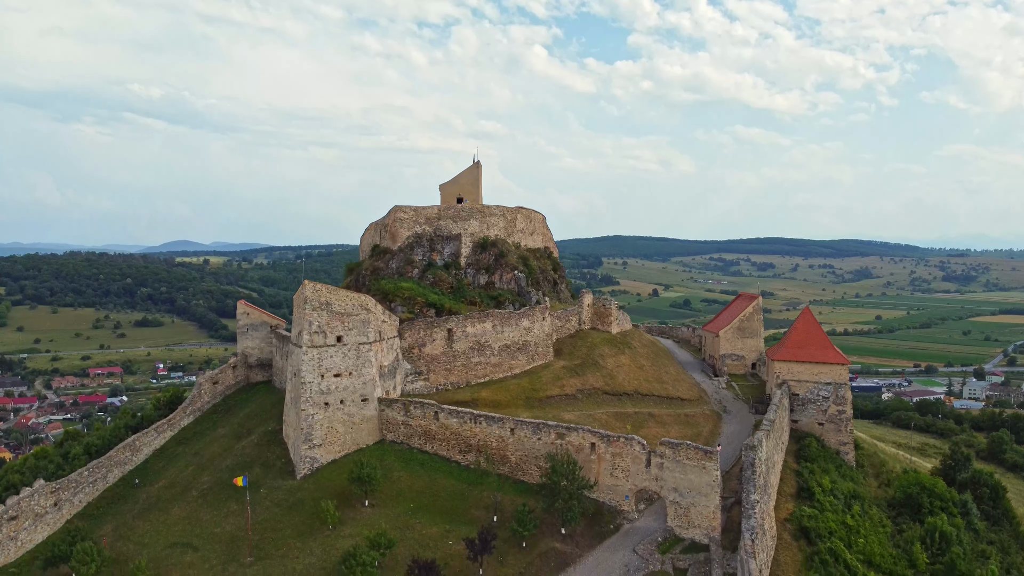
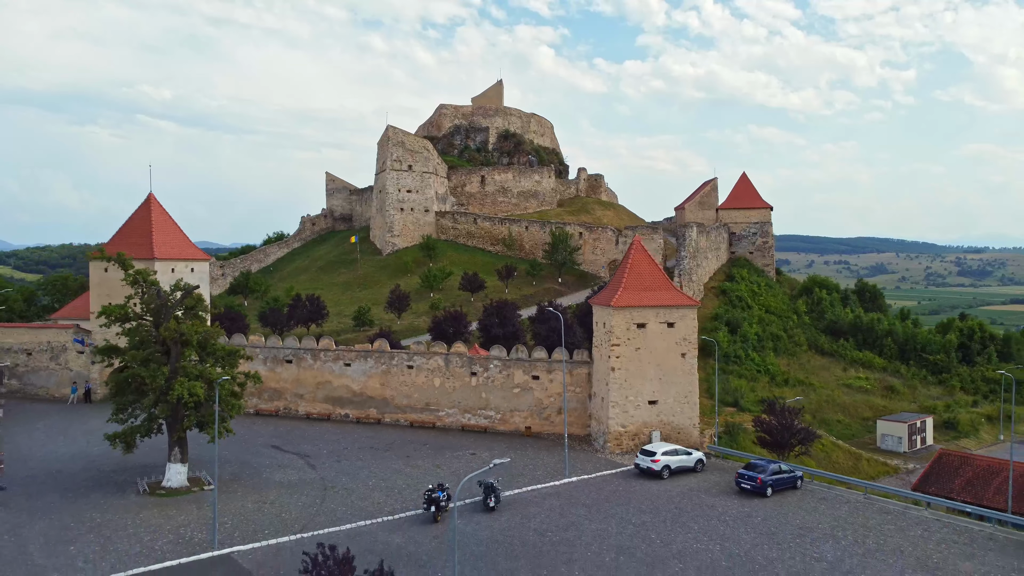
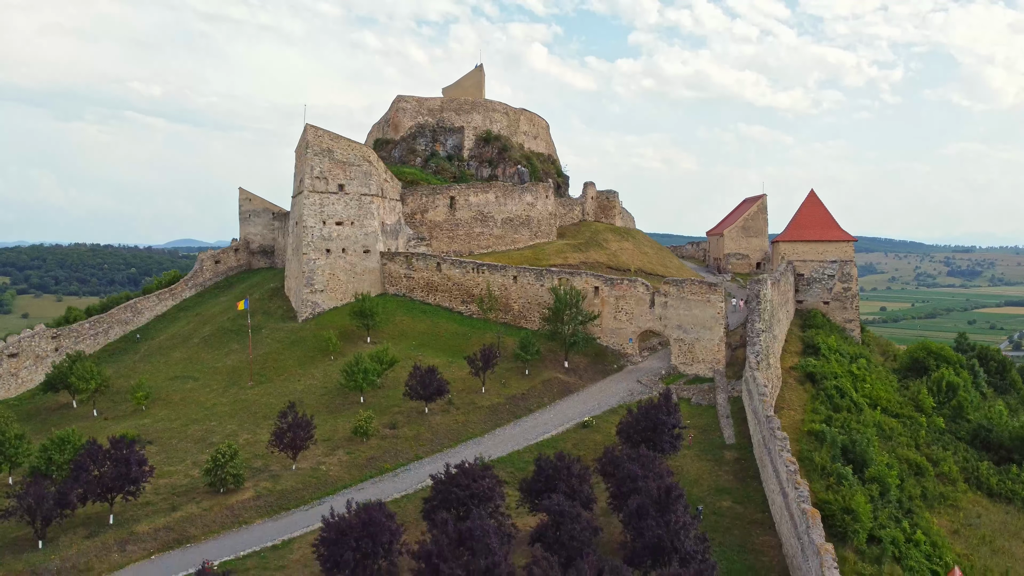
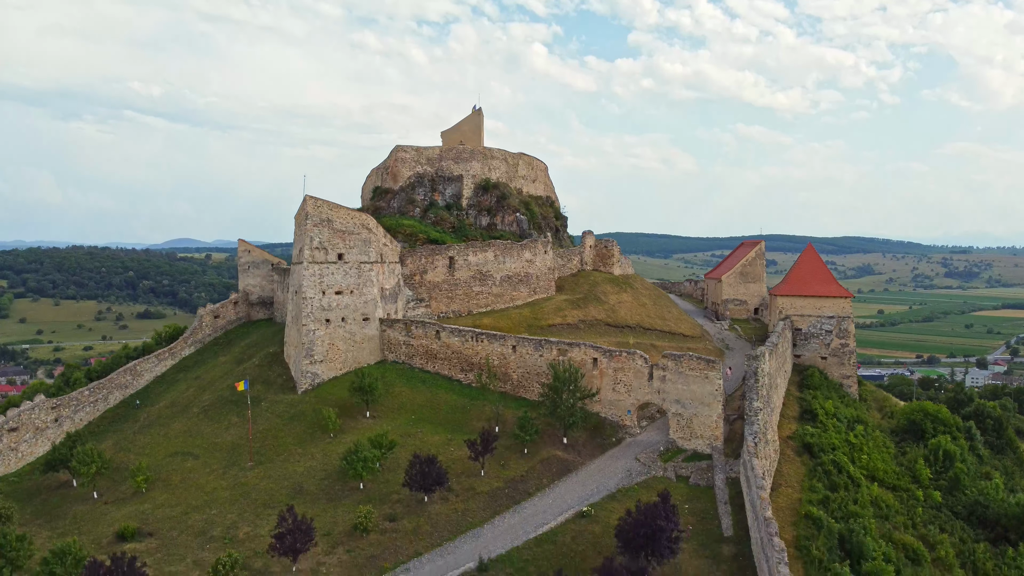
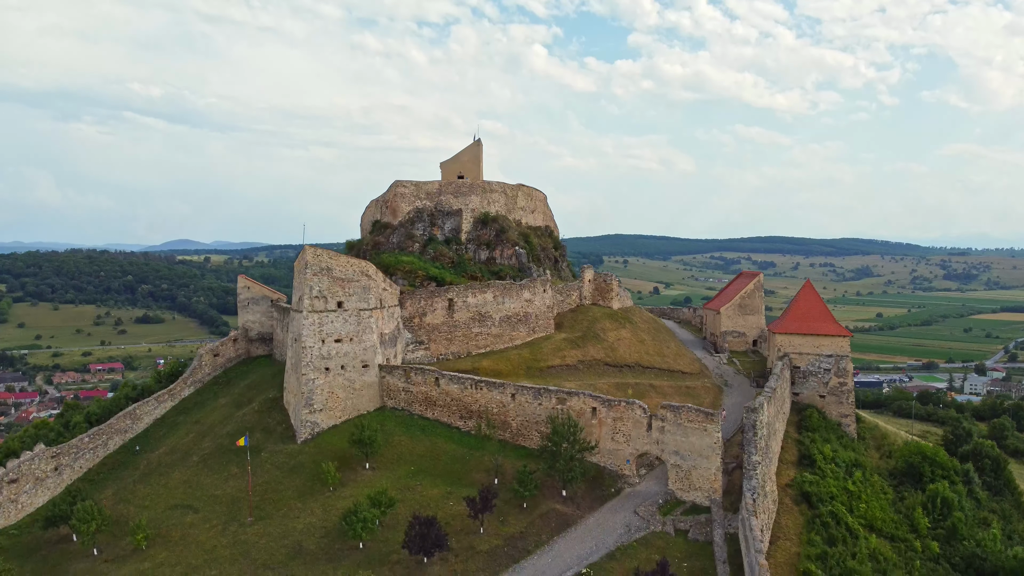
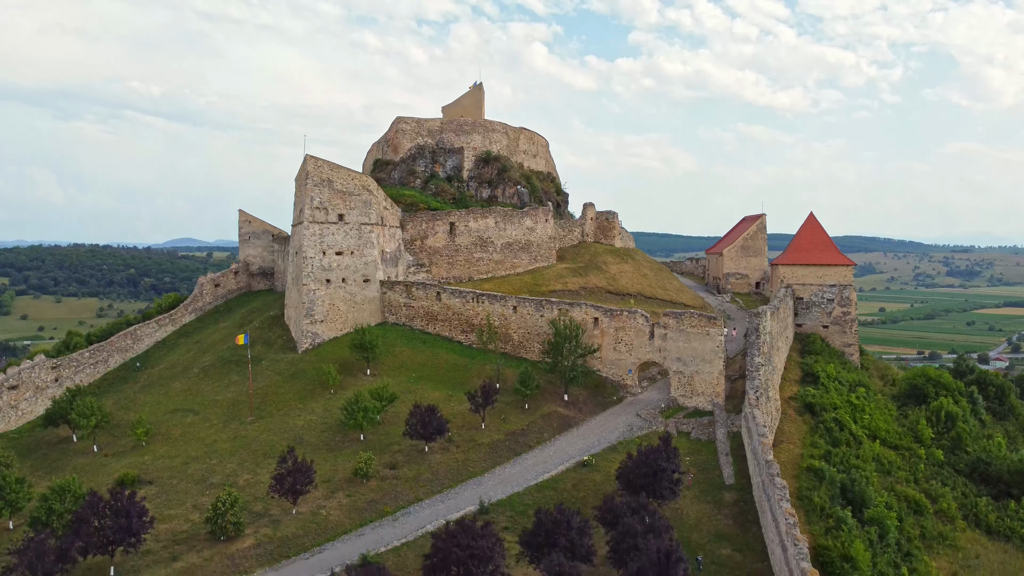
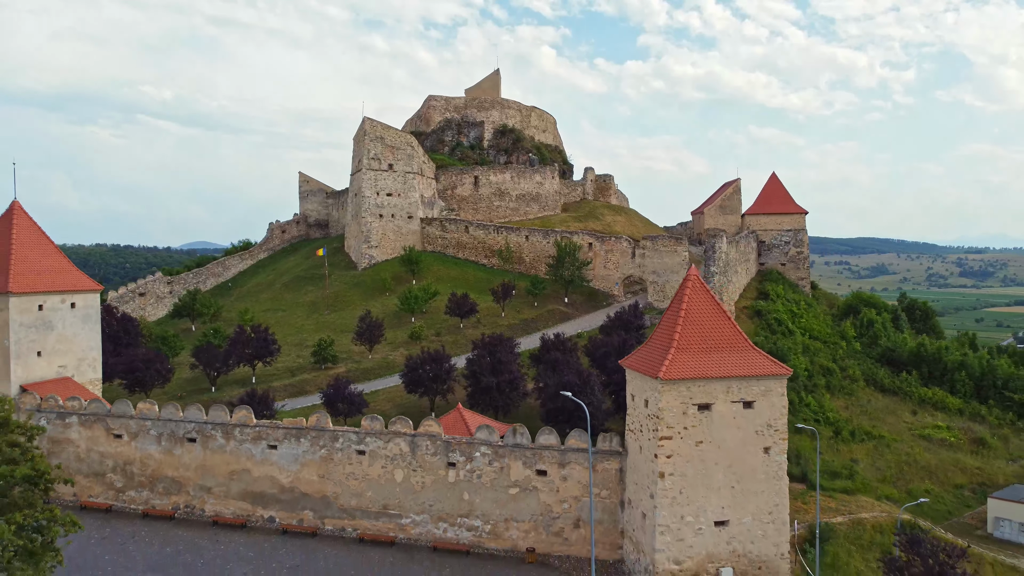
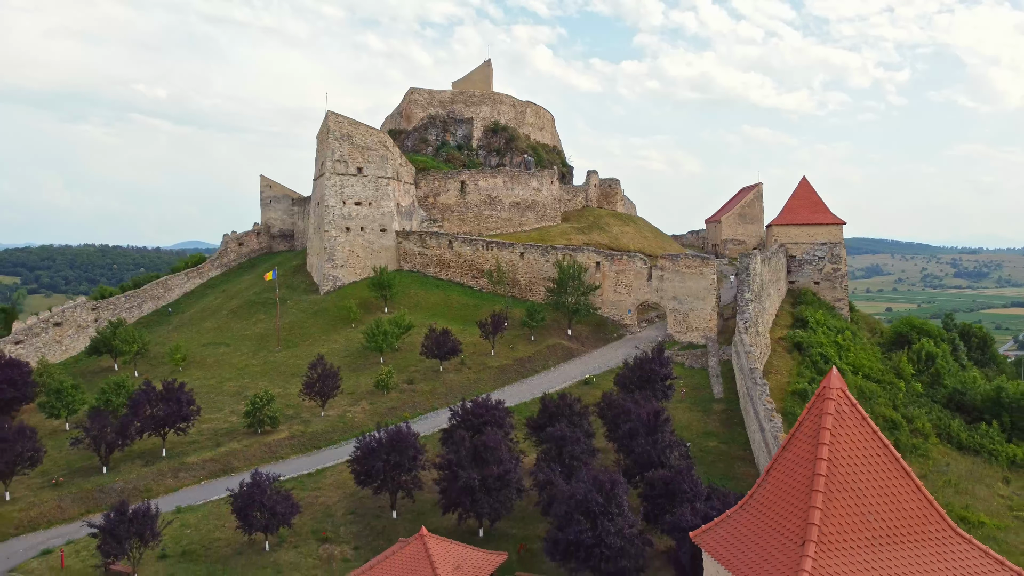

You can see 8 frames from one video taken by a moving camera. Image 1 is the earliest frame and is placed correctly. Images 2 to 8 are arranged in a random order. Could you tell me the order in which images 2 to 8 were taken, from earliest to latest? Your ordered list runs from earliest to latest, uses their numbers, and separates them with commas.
5, 4, 6, 3, 8, 7, 2
